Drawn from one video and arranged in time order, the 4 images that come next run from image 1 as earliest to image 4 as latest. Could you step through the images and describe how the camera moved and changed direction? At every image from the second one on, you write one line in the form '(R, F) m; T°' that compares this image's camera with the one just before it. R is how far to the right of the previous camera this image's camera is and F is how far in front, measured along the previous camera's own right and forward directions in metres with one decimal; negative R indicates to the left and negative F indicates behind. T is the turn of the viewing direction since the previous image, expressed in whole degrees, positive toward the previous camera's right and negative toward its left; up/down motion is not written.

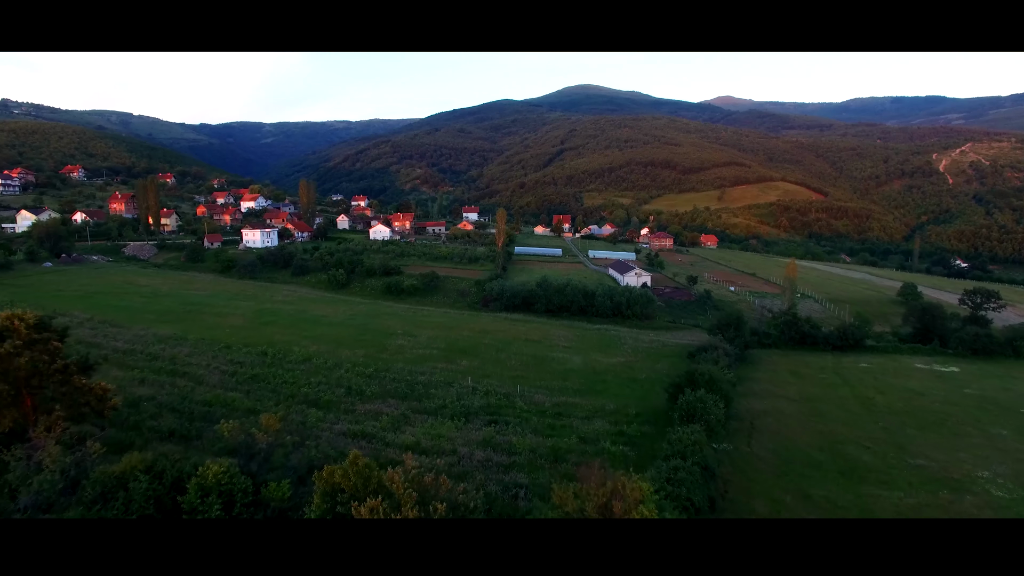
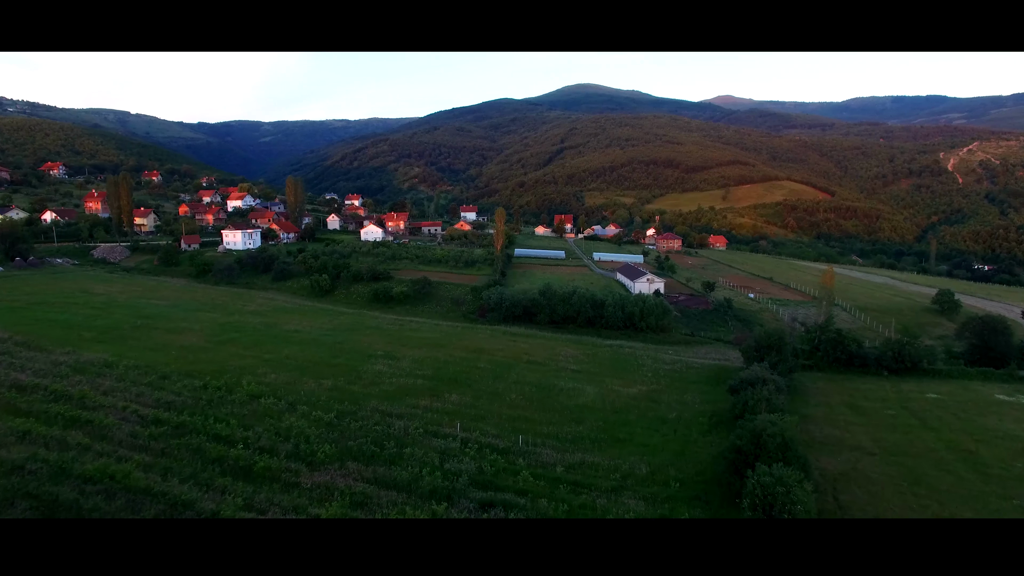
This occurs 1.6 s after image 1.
(0.0, +2.7) m; 0°
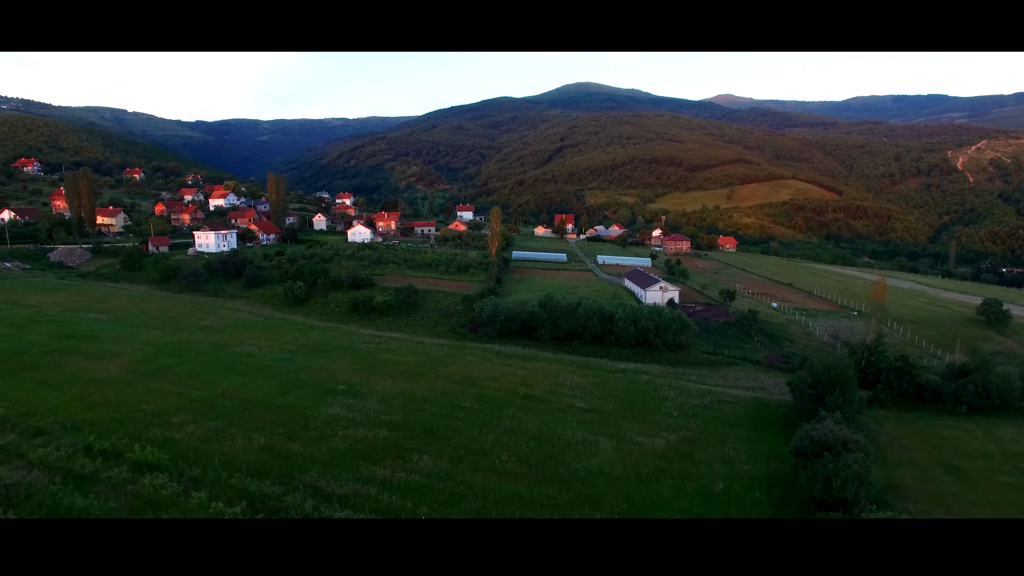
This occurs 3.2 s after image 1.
(+0.1, +3.0) m; 0°
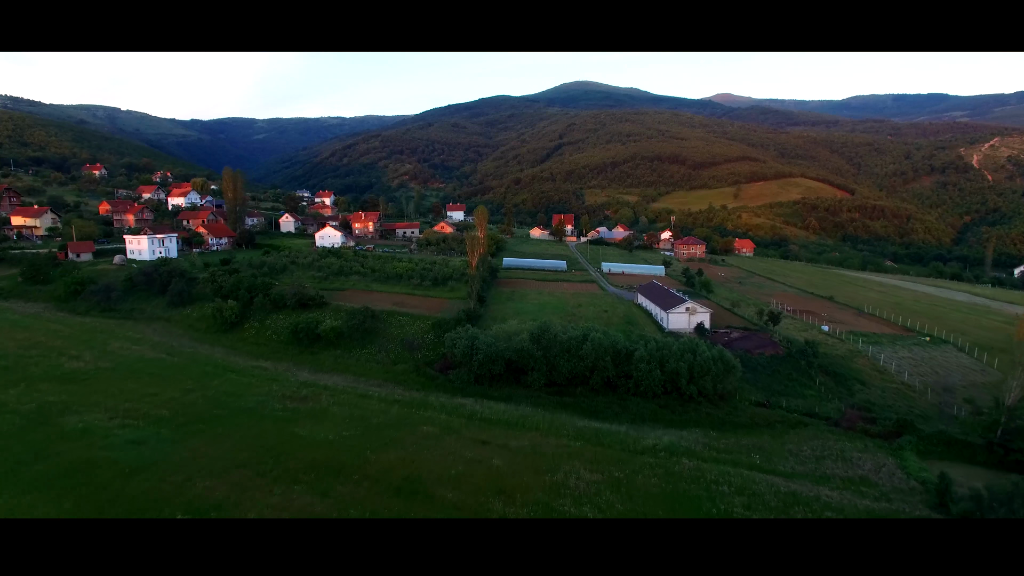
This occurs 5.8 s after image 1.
(+0.4, +5.4) m; 0°
